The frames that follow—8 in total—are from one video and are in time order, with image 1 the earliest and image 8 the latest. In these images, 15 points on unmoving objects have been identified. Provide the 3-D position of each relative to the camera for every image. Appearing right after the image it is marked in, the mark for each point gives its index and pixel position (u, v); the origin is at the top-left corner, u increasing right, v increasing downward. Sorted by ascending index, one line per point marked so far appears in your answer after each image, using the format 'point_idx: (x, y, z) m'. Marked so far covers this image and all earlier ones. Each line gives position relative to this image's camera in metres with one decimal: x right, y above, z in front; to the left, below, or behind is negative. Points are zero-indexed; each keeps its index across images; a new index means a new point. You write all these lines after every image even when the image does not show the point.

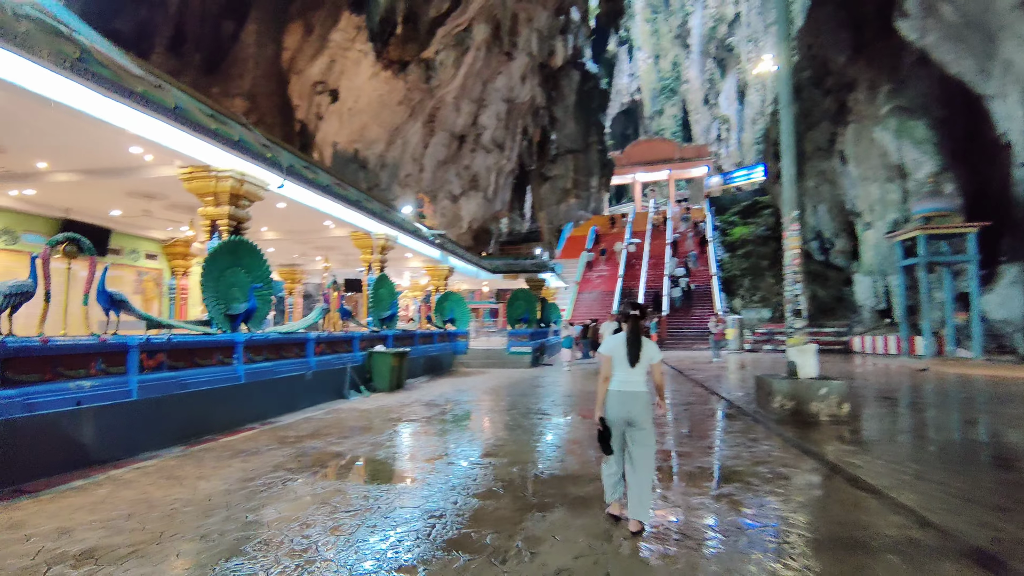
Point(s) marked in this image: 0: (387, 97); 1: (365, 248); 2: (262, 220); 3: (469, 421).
0: (-4.0, +6.5, +19.3) m
1: (-3.1, +0.8, +11.5) m
2: (-4.9, +1.3, +10.7) m
3: (-0.6, -1.7, +7.2) m
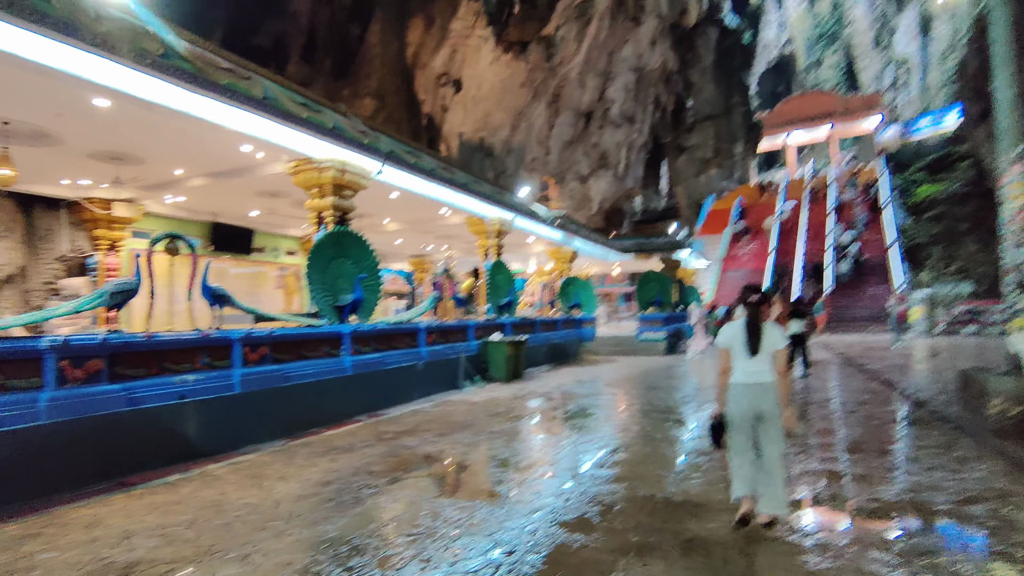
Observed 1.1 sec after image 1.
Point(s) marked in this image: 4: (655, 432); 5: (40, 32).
0: (+0.2, +7.0, +18.8) m
1: (-0.7, +1.1, +11.2) m
2: (-2.6, +1.5, +10.8) m
3: (+0.9, -1.5, +6.5) m
4: (+1.5, -1.5, +5.6) m
5: (-3.2, +1.8, +3.7) m
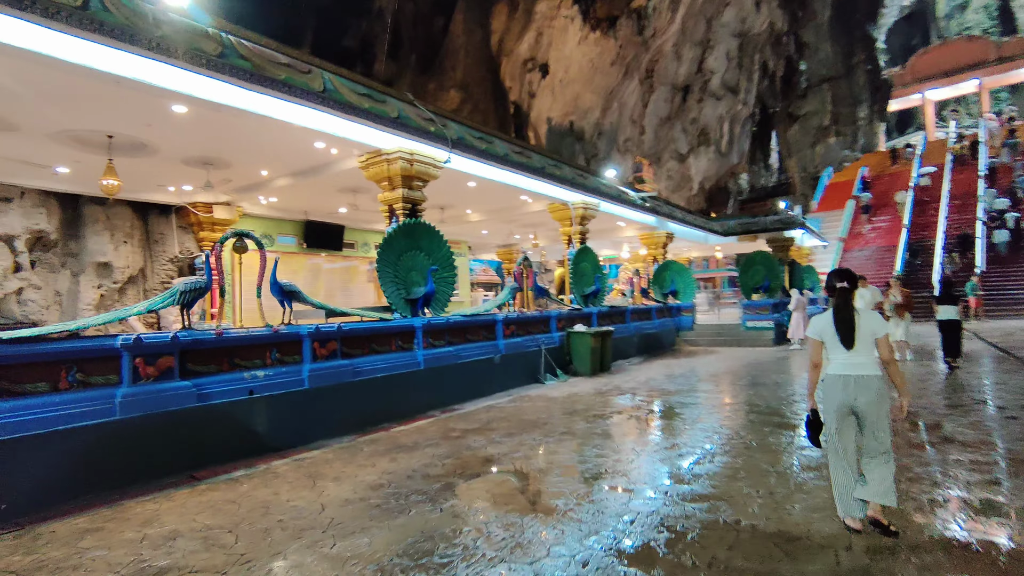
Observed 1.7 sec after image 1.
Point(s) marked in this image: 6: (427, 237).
0: (+3.1, +7.4, +17.9) m
1: (+1.0, +1.3, +10.7) m
2: (-1.0, +1.7, +10.7) m
3: (+1.7, -1.4, +5.8) m
4: (+2.2, -1.3, +4.9) m
5: (-2.9, +1.8, +3.8) m
6: (-1.0, +0.6, +7.0) m
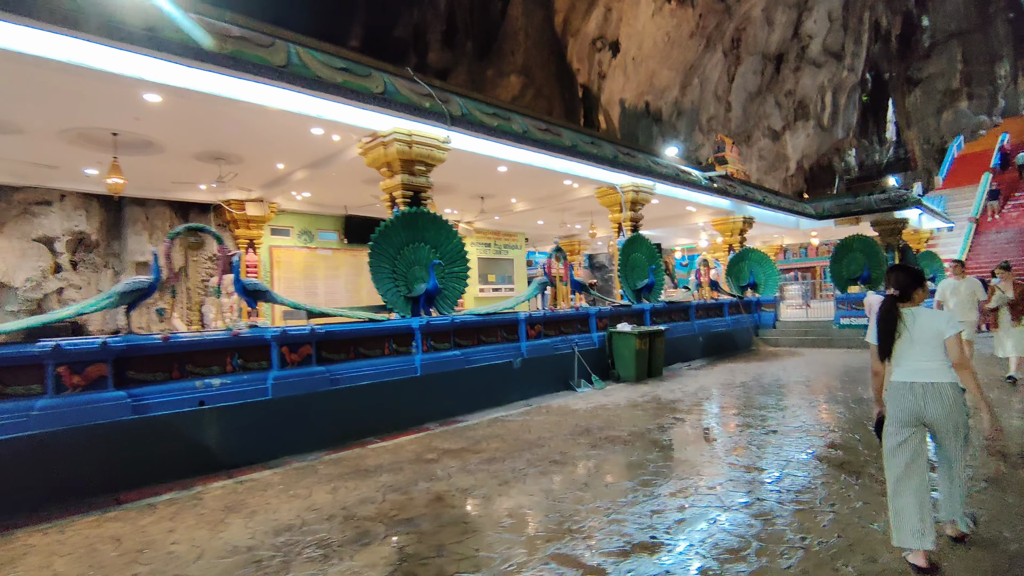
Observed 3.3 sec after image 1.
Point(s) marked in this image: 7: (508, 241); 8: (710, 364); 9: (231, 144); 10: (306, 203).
0: (+5.0, +7.6, +16.3) m
1: (+1.8, +1.5, +9.6) m
2: (-0.2, +1.8, +9.9) m
3: (+1.7, -1.3, +4.7) m
4: (+1.9, -1.3, +3.7) m
5: (-3.3, +1.7, +3.5) m
6: (-0.8, +0.7, +6.3) m
7: (-0.1, +1.3, +14.5) m
8: (+3.4, -1.3, +9.5) m
9: (-3.5, +1.8, +6.7) m
10: (-3.8, +1.5, +9.9) m
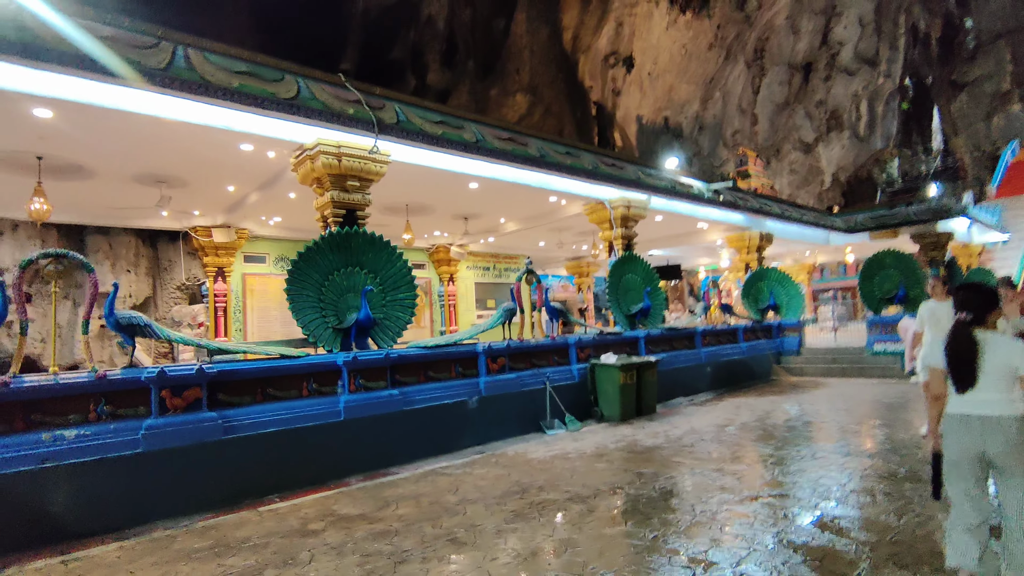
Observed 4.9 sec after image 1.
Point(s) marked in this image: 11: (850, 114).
0: (+5.0, +7.0, +15.5) m
1: (+1.5, +1.0, +8.7) m
2: (-0.5, +1.4, +9.2) m
3: (+1.0, -1.5, +3.7) m
4: (+1.2, -1.4, +2.7) m
5: (-4.0, +1.5, +3.0) m
6: (-1.3, +0.4, +5.6) m
7: (-0.1, +0.6, +13.7) m
8: (+3.2, -1.7, +8.4) m
9: (-4.0, +1.4, +6.2) m
10: (-4.1, +1.0, +9.4) m
11: (+12.1, +6.3, +19.5) m
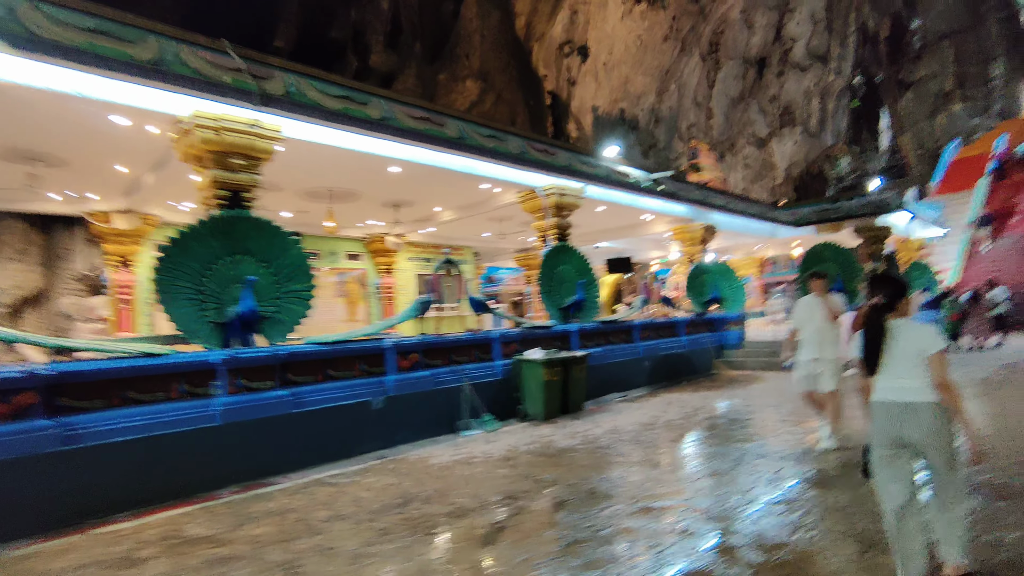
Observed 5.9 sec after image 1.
0: (+3.6, +7.2, +15.2) m
1: (+0.4, +1.2, +8.4) m
2: (-1.6, +1.5, +8.7) m
3: (+0.2, -1.4, +3.4) m
4: (+0.5, -1.4, +2.3) m
5: (-4.7, +1.6, +2.3) m
6: (-2.2, +0.4, +5.0) m
7: (-1.4, +0.8, +13.2) m
8: (+2.1, -1.6, +8.1) m
9: (-4.9, +1.5, +5.5) m
10: (-5.2, +1.2, +8.7) m
11: (+10.4, +6.5, +19.7) m
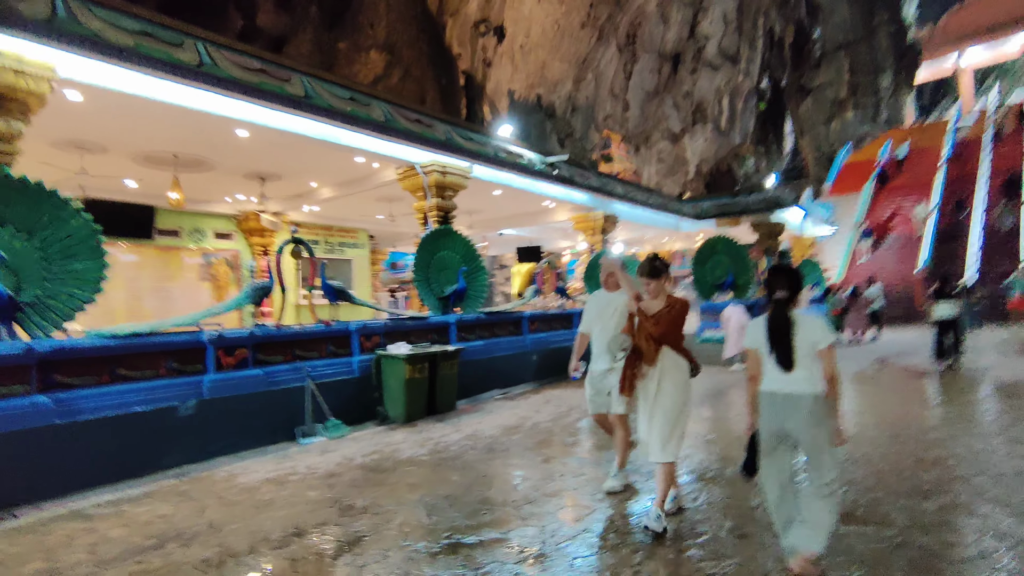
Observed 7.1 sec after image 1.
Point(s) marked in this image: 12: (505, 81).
0: (+1.1, +7.4, +14.7) m
1: (-1.3, +1.4, +7.6) m
2: (-3.3, +1.7, +7.7) m
3: (-0.9, -1.4, +2.7) m
4: (-0.5, -1.3, +1.7) m
5: (-5.6, +1.7, +0.9) m
6: (-3.5, +0.6, +4.0) m
7: (-3.8, +1.1, +12.2) m
8: (+0.3, -1.4, +7.6) m
9: (-6.2, +1.7, +4.1) m
10: (-6.9, +1.5, +7.2) m
11: (+7.3, +6.7, +20.1) m
12: (-0.5, +6.3, +16.0) m
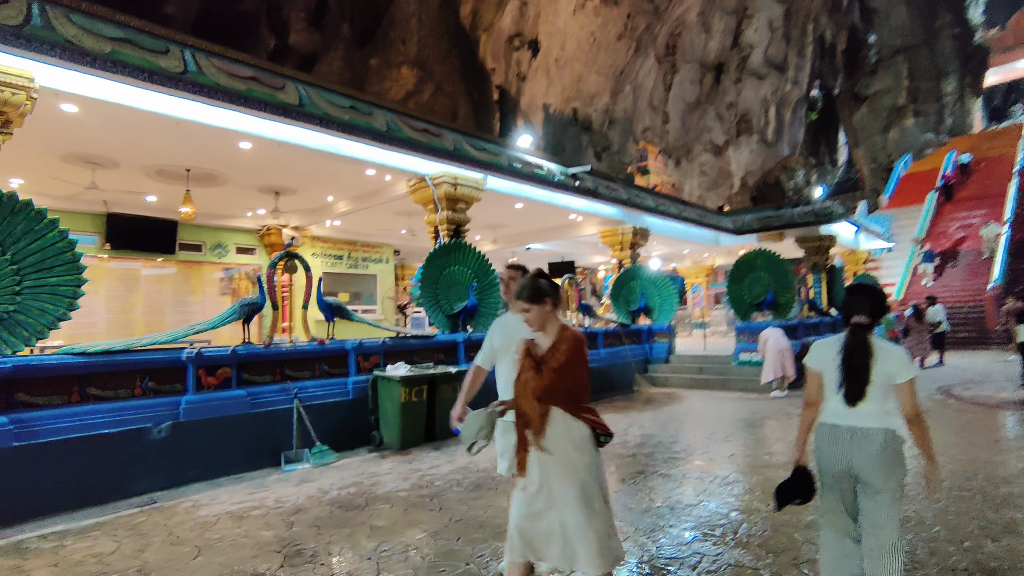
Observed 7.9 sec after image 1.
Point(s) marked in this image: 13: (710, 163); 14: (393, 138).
0: (+1.9, +7.0, +14.4) m
1: (-1.1, +1.1, +7.3) m
2: (-3.1, +1.5, +7.6) m
3: (-1.1, -1.5, +2.3) m
4: (-0.8, -1.4, +1.3) m
5: (-5.9, +1.7, +1.0) m
6: (-3.6, +0.5, +3.9) m
7: (-3.2, +0.8, +12.1) m
8: (+0.5, -1.7, +7.1) m
9: (-6.2, +1.6, +4.2) m
10: (-6.7, +1.3, +7.4) m
11: (+8.5, +6.1, +19.2) m
12: (+0.4, +5.8, +15.8) m
13: (+7.1, +4.7, +20.1) m
14: (-1.2, +1.7, +6.2) m
